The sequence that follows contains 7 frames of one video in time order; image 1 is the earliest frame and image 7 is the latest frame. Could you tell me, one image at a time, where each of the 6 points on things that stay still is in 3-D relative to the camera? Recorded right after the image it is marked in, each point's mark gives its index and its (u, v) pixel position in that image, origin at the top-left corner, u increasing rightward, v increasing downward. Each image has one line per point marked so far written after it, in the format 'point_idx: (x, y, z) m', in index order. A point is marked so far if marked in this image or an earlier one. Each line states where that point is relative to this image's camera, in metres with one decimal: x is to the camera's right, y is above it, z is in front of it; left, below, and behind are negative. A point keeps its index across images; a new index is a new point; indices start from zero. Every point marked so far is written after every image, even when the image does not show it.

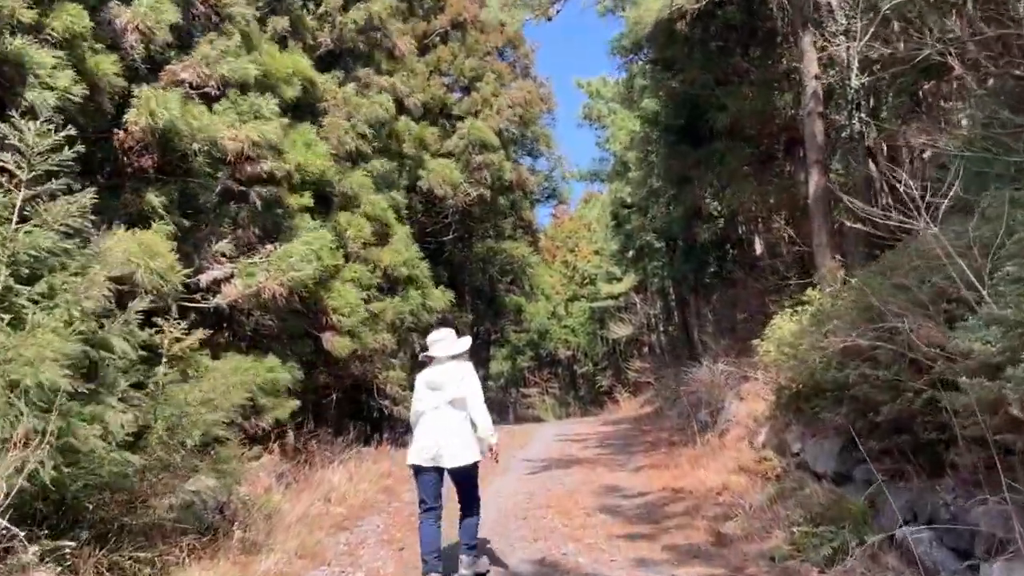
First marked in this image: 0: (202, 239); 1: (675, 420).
0: (-4.1, +0.7, +10.3) m
1: (+2.9, -2.4, +14.2) m
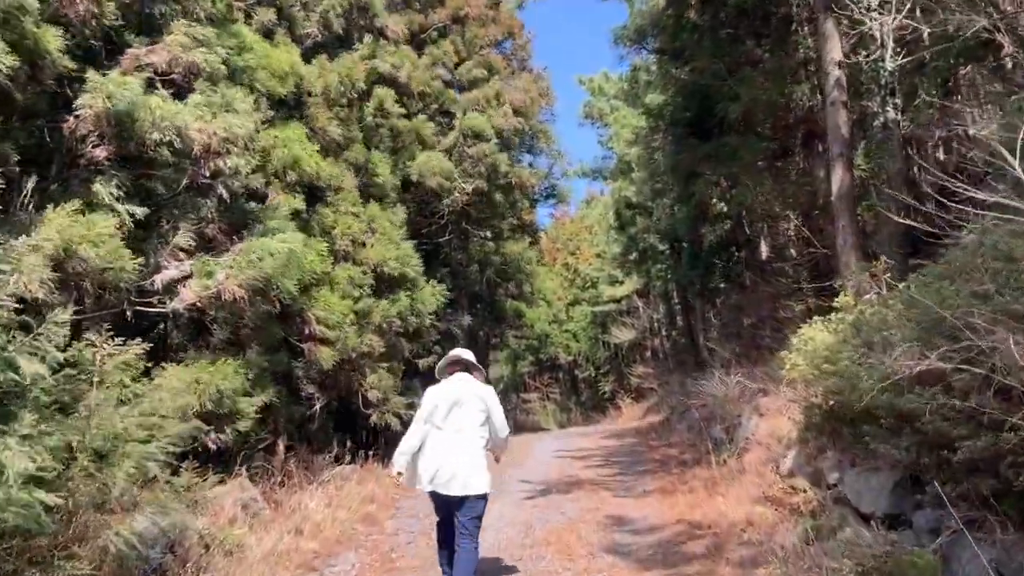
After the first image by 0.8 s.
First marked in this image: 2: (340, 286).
0: (-4.1, +0.6, +9.3) m
1: (+2.9, -2.4, +13.2) m
2: (-2.9, 0.0, +12.9) m
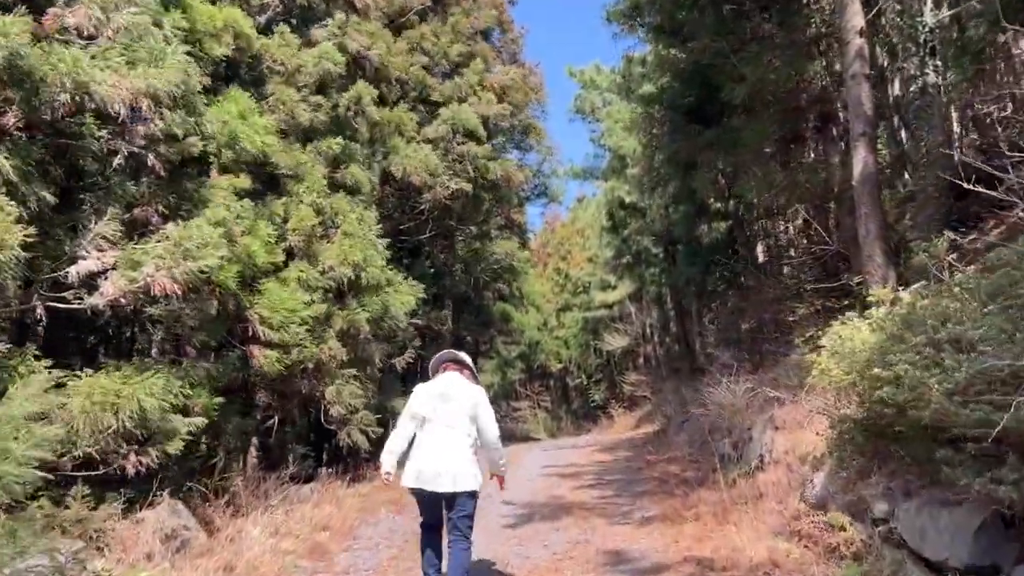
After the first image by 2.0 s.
0: (-4.4, +0.7, +8.0) m
1: (+2.6, -2.4, +11.9) m
2: (-3.2, +0.1, +11.6) m
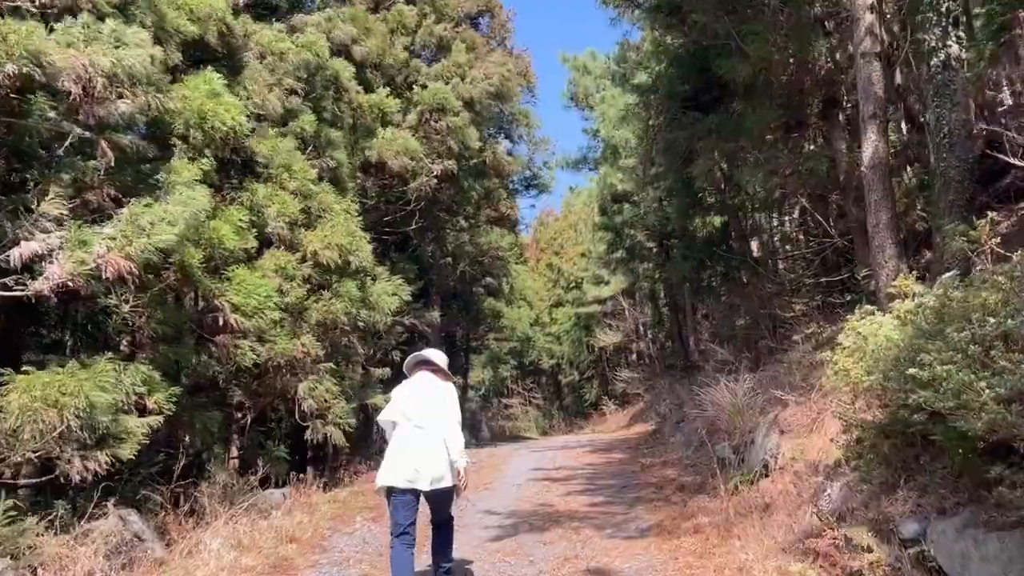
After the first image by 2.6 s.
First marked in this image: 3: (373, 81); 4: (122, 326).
0: (-4.5, +0.8, +7.3) m
1: (+2.4, -2.3, +11.3) m
2: (-3.4, +0.2, +10.9) m
3: (-3.0, +4.4, +16.8) m
4: (-4.2, -0.4, +8.7) m
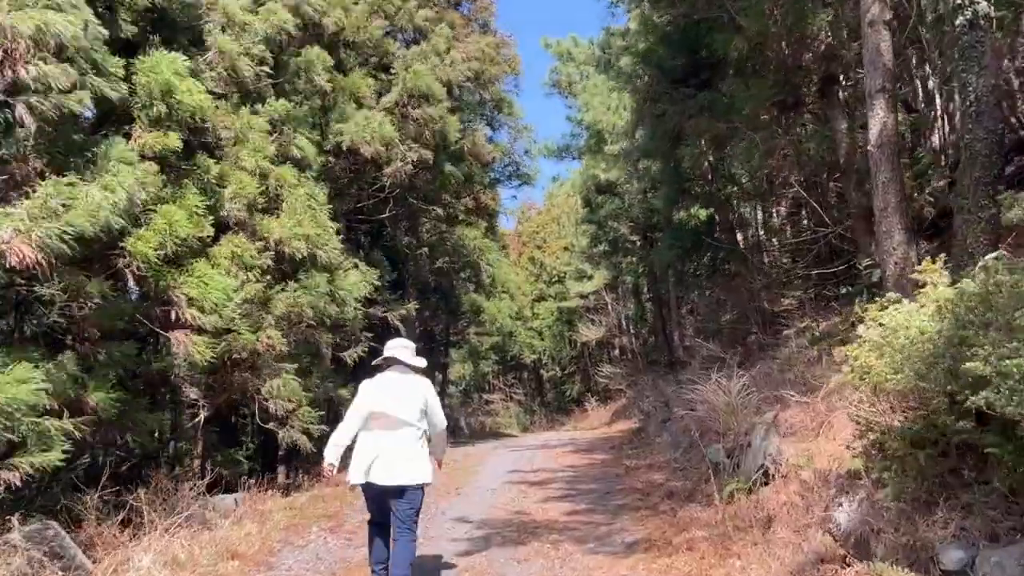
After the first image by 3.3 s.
0: (-4.7, +1.0, +6.4) m
1: (+2.1, -2.2, +10.5) m
2: (-3.7, +0.4, +10.0) m
3: (-3.4, +4.6, +15.9) m
4: (-4.5, -0.3, +7.8) m
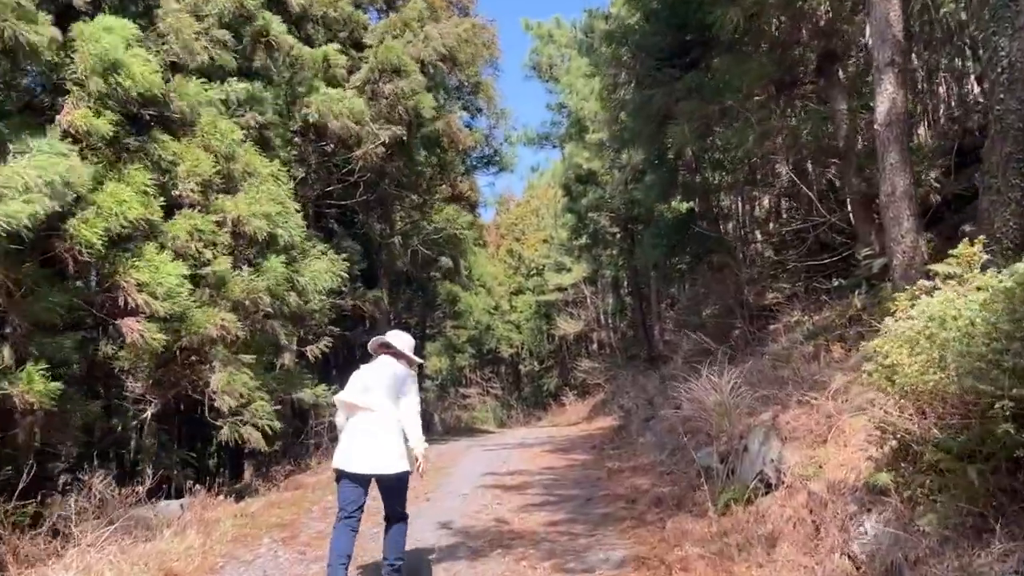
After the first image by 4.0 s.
0: (-4.9, +1.1, +5.5) m
1: (+1.7, -2.0, +9.8) m
2: (-4.0, +0.5, +9.2) m
3: (-3.8, +4.8, +15.0) m
4: (-4.7, -0.1, +6.9) m
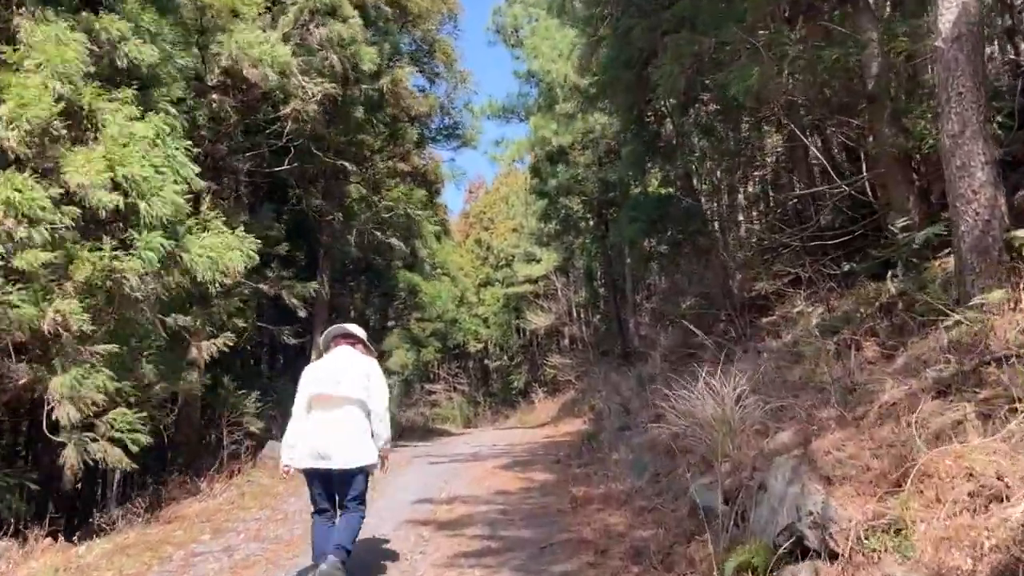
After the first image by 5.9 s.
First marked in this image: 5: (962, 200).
0: (-5.3, +1.3, +3.2) m
1: (+1.1, -1.8, +7.8) m
2: (-4.5, +0.8, +6.9) m
3: (-4.5, +5.1, +12.7) m
4: (-5.2, +0.1, +4.6) m
5: (+3.2, +0.6, +5.6) m
